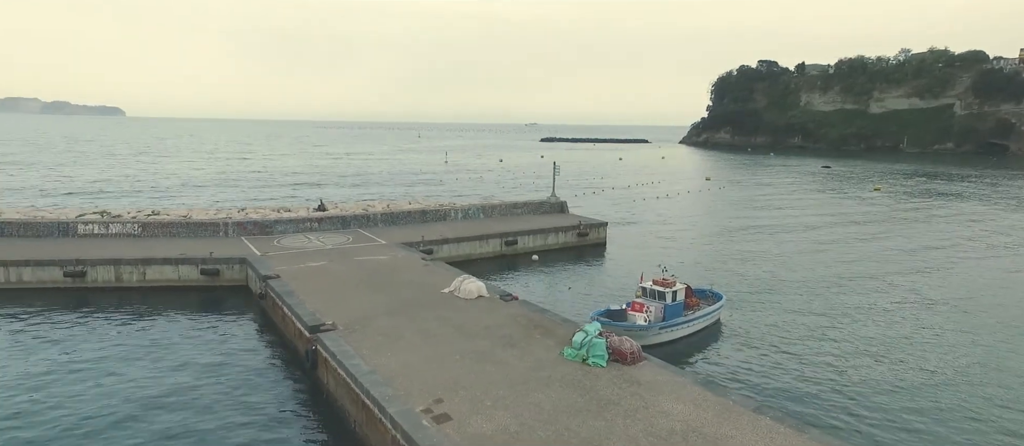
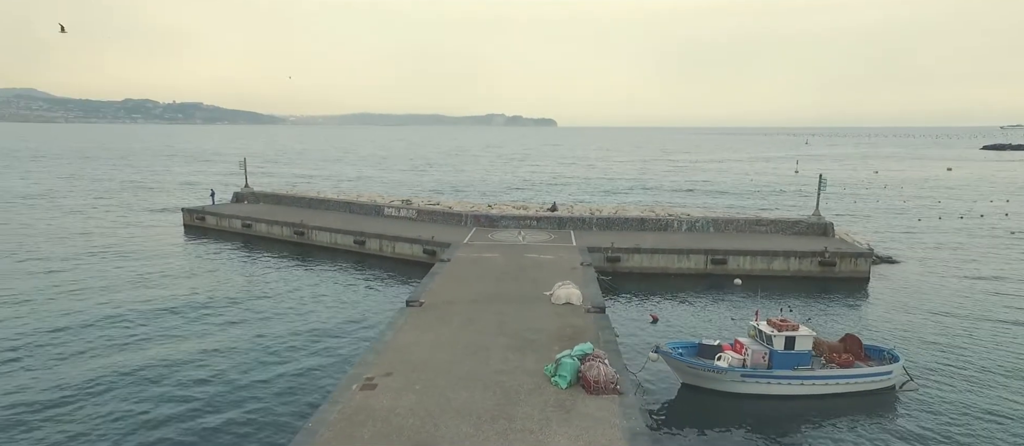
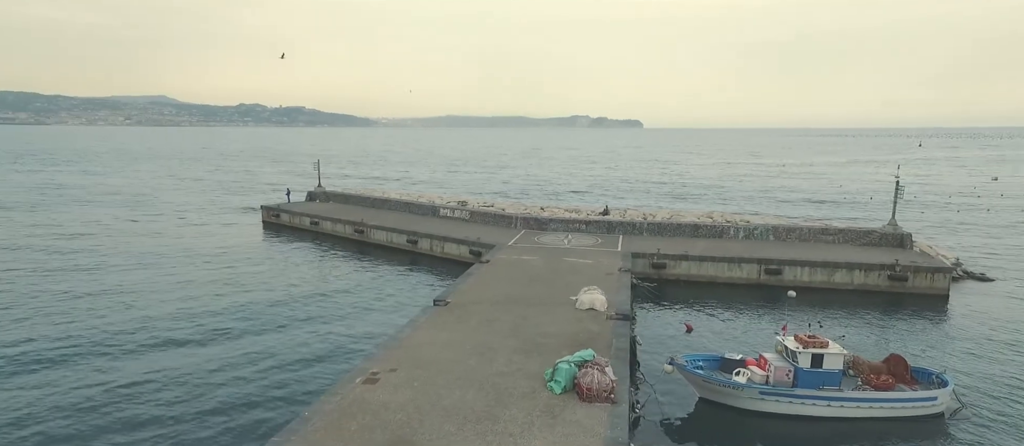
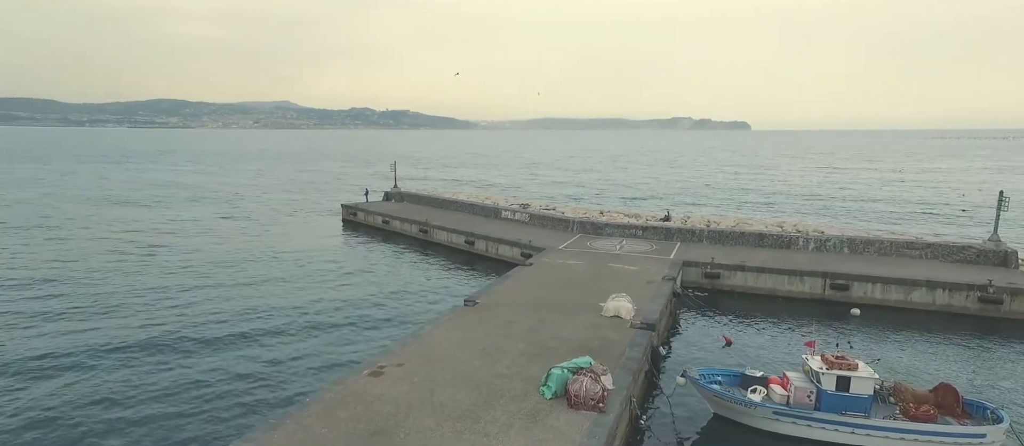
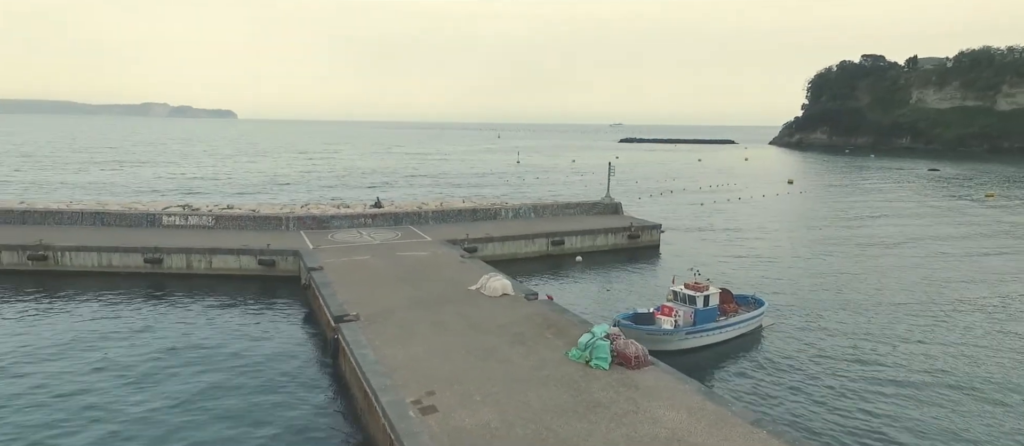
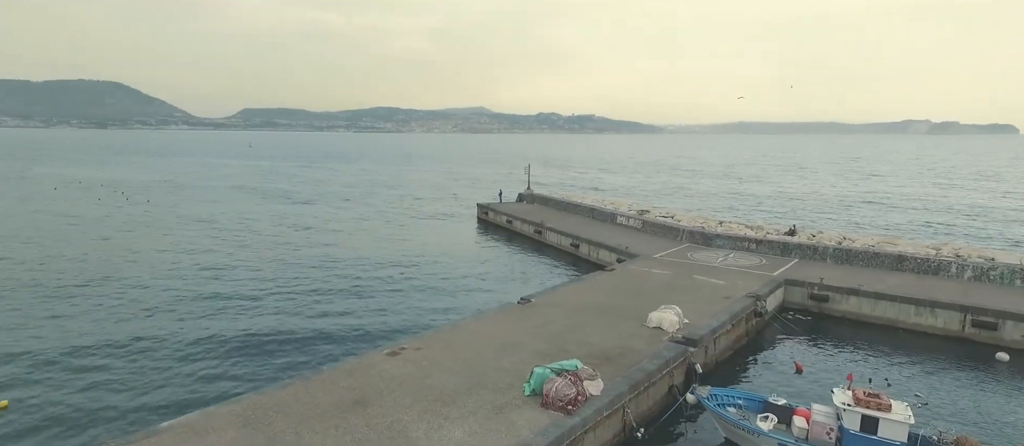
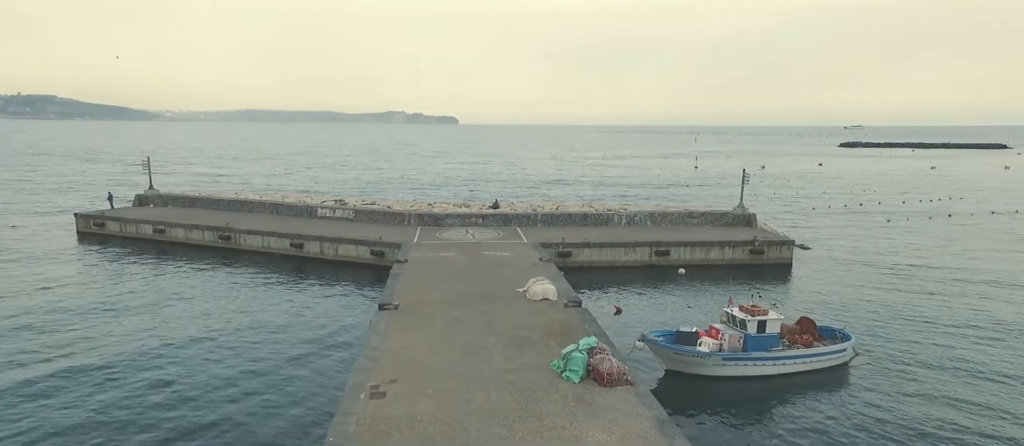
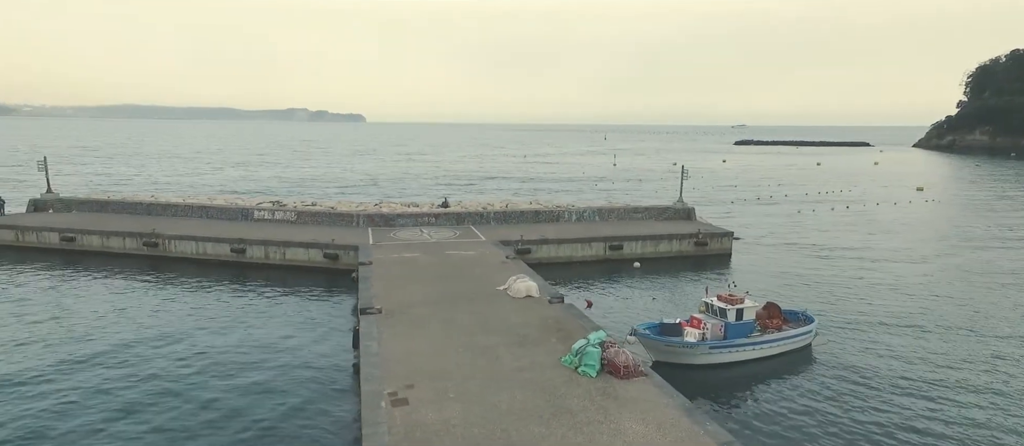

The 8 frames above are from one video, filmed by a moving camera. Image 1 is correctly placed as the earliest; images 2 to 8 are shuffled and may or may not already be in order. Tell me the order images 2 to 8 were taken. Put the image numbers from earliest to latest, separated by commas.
5, 8, 7, 2, 3, 4, 6
